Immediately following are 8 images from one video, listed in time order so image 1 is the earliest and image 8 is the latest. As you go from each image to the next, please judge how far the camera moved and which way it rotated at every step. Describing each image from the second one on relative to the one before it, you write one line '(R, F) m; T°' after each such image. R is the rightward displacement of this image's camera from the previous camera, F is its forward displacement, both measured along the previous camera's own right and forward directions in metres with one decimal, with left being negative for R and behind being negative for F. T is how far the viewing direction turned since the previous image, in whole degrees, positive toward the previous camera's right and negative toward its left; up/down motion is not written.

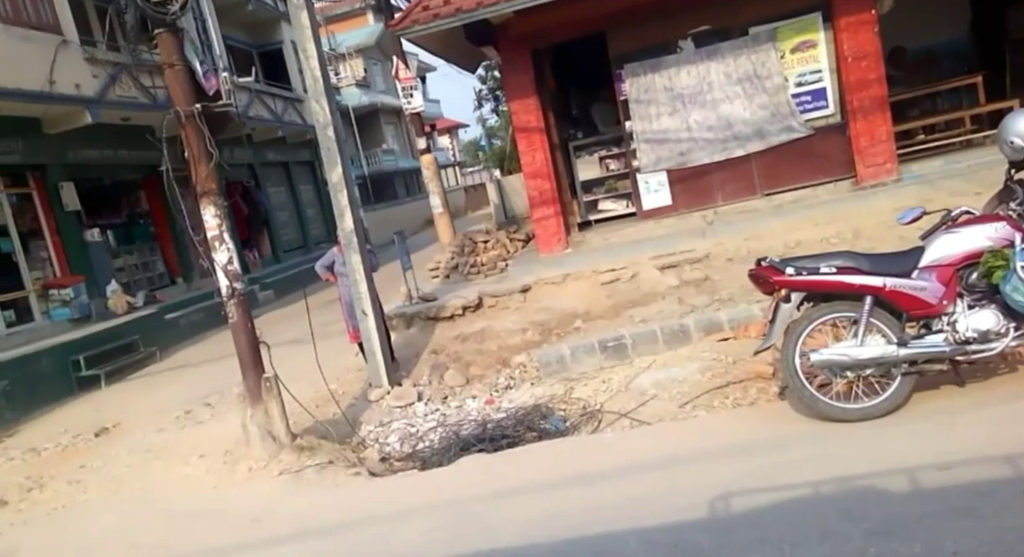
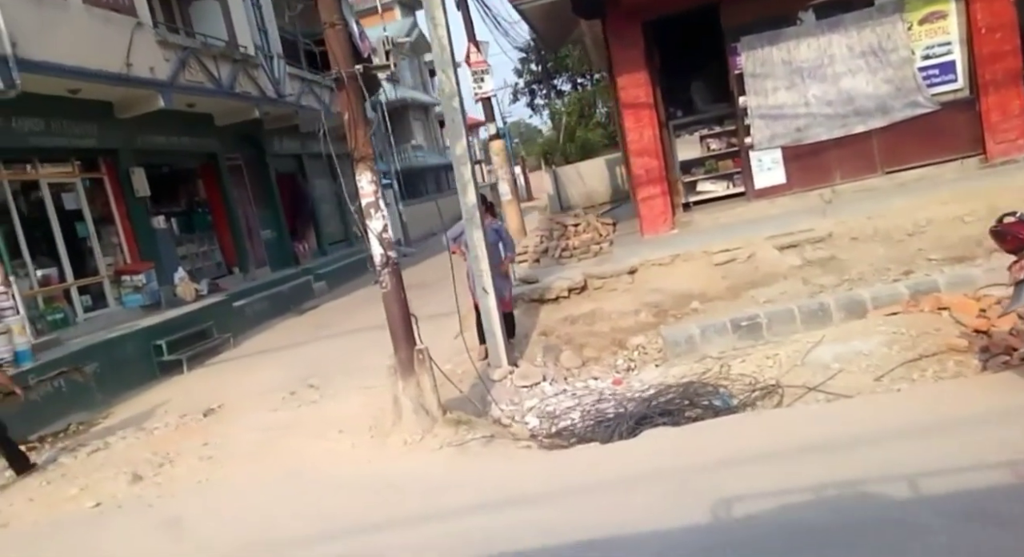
(-1.0, +0.3) m; -1°
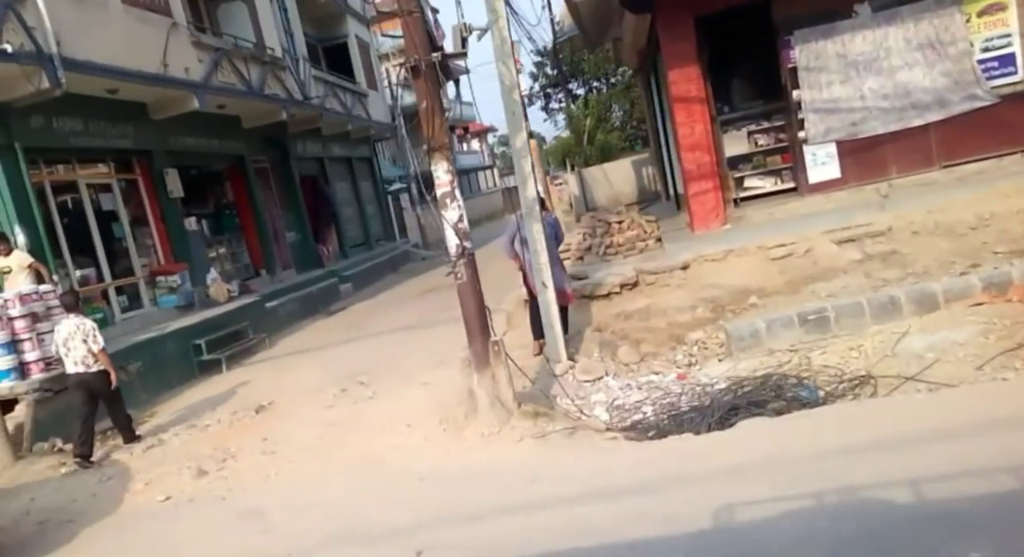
(-0.5, +0.1) m; -1°
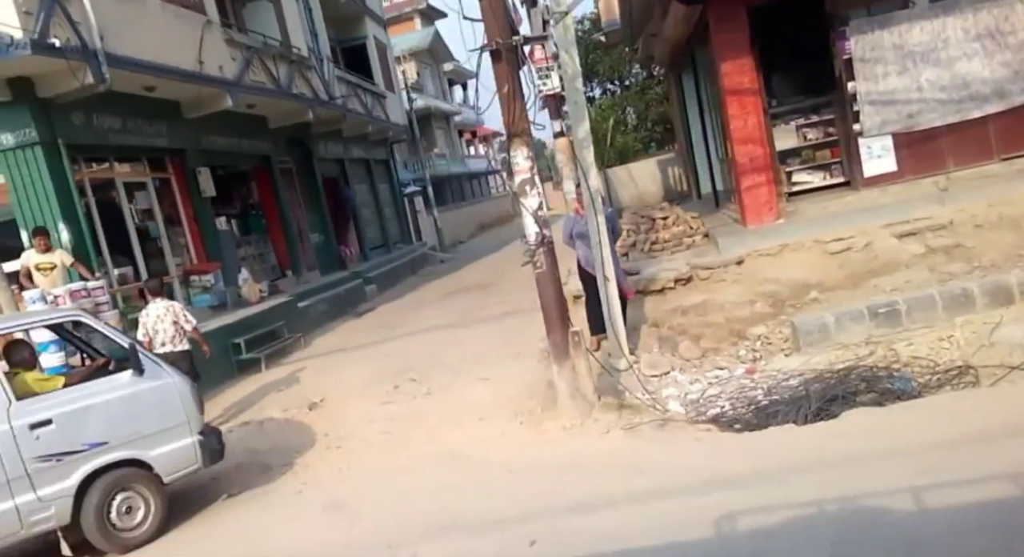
(-0.5, +0.1) m; -1°
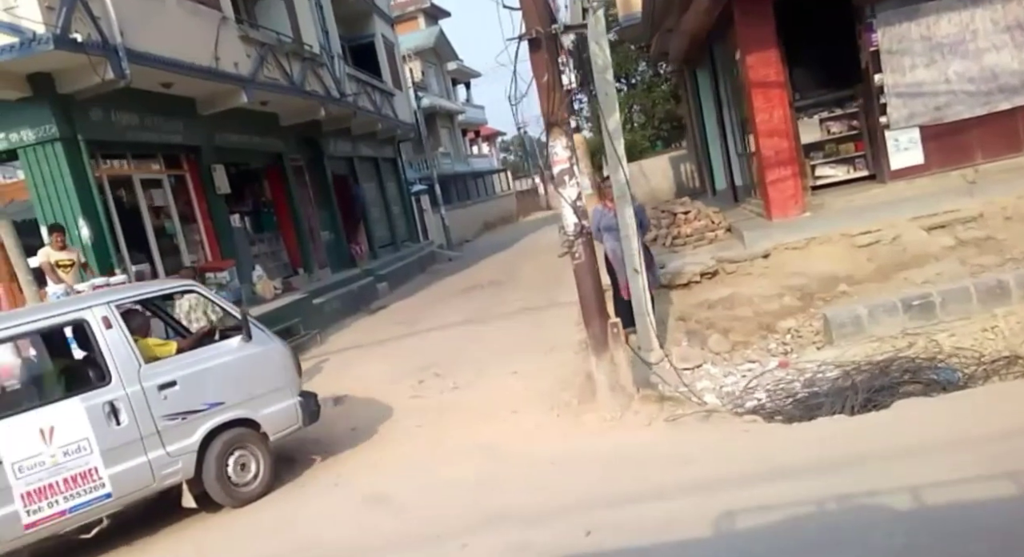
(-0.2, +0.1) m; 0°
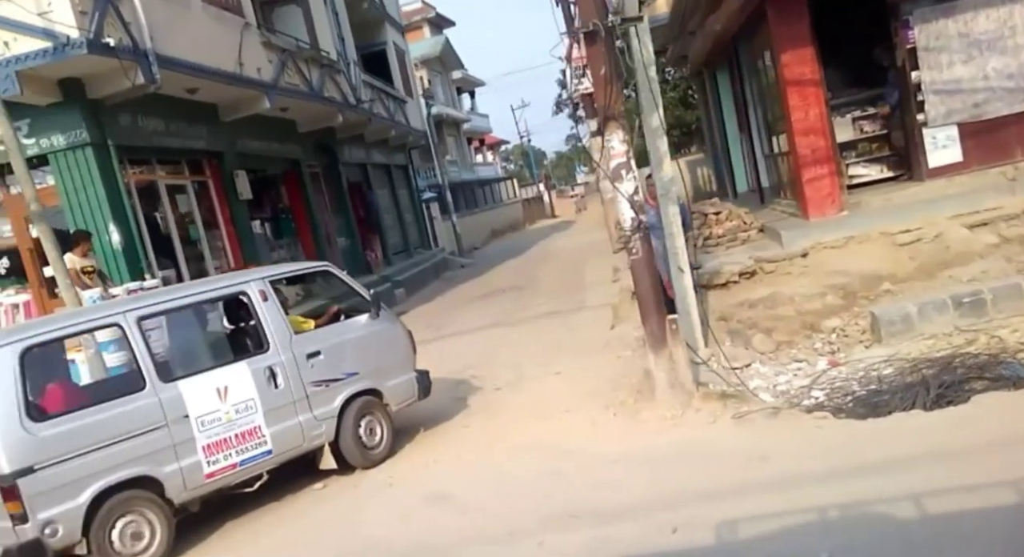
(-0.3, +0.1) m; 0°
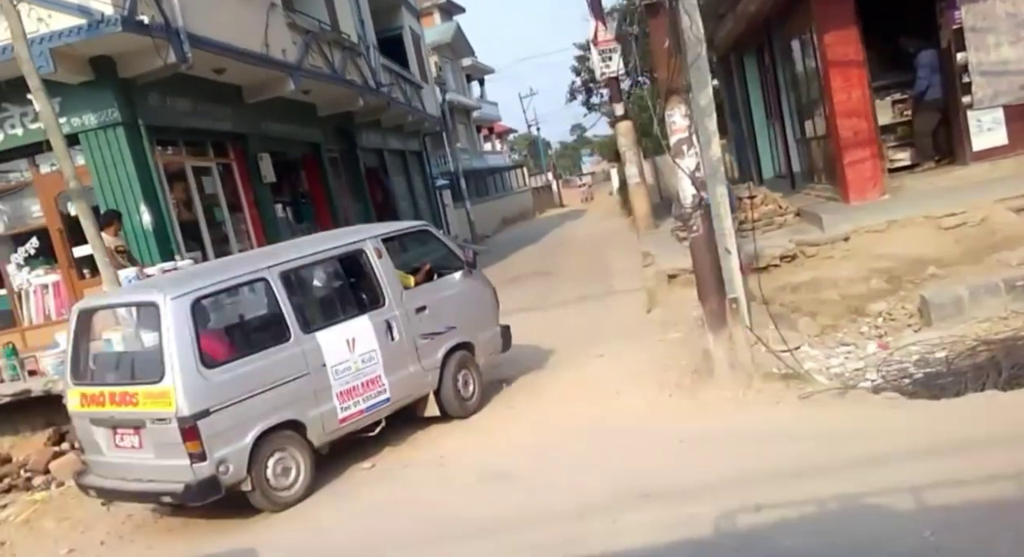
(-0.3, +0.1) m; -1°
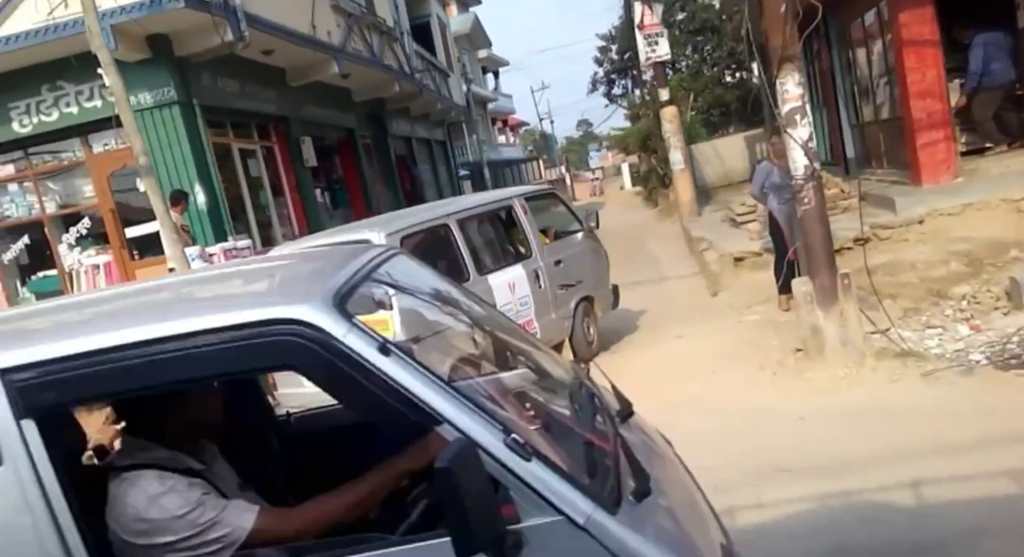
(-0.6, +0.1) m; -1°
